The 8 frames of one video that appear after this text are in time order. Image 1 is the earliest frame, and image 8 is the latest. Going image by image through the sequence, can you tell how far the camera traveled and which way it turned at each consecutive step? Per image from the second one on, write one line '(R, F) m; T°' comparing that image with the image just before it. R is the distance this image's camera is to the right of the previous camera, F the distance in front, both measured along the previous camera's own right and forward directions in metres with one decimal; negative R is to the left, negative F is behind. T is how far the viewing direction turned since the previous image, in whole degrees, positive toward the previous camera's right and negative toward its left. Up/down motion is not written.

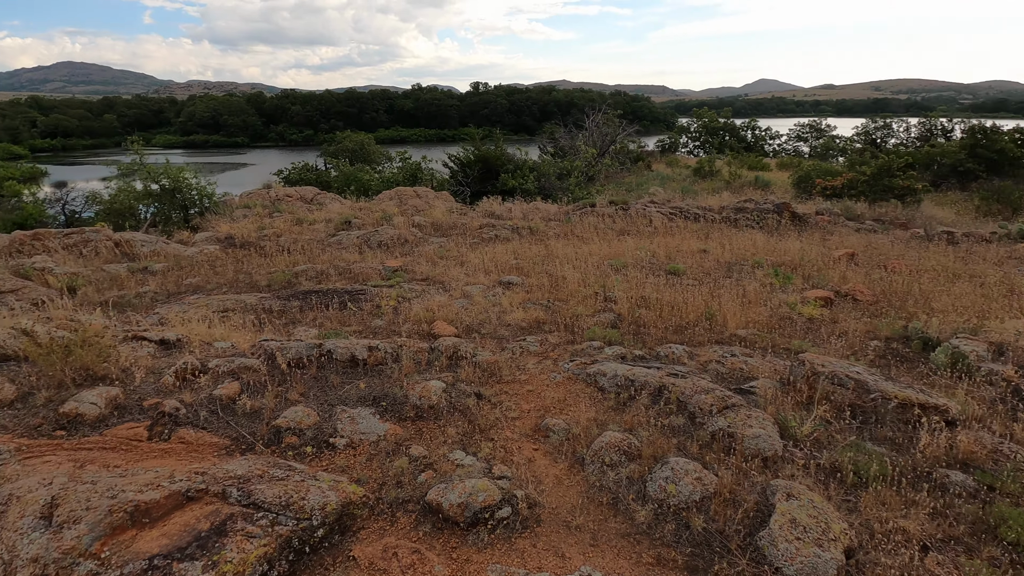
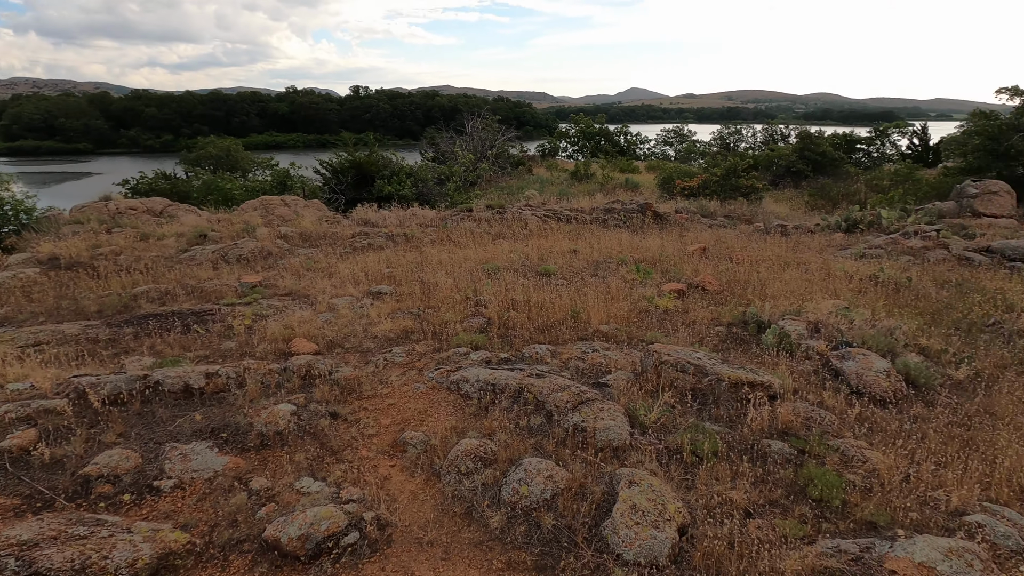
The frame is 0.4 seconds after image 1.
(+0.4, 0.0) m; +11°
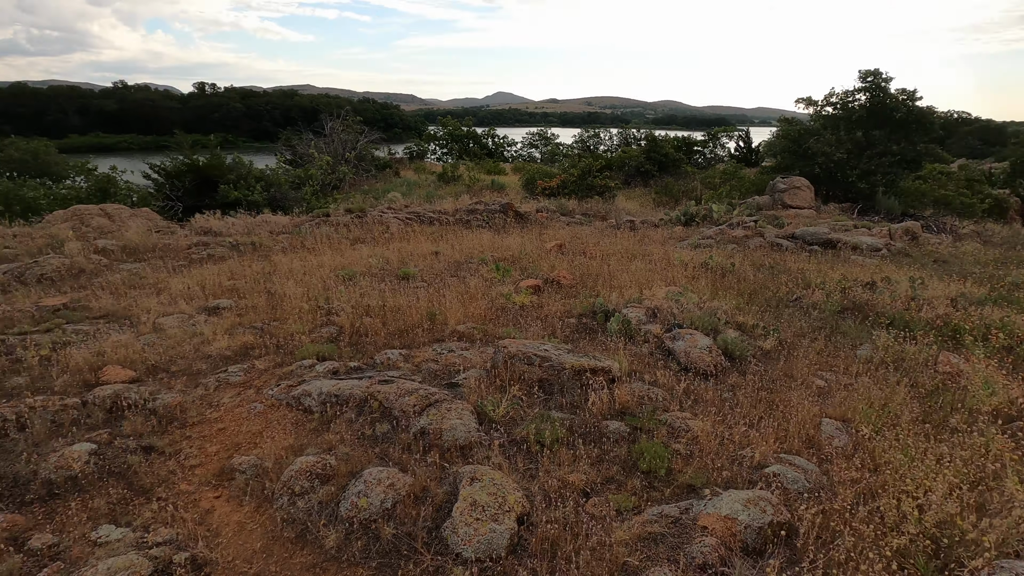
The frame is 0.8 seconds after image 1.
(+0.3, 0.0) m; +13°
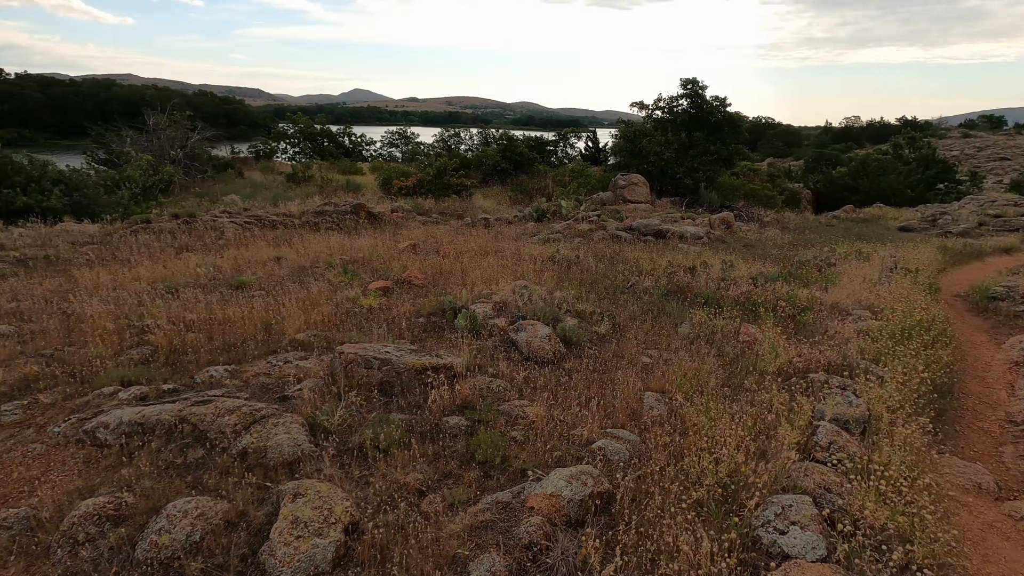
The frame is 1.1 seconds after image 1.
(+0.3, 0.0) m; +14°
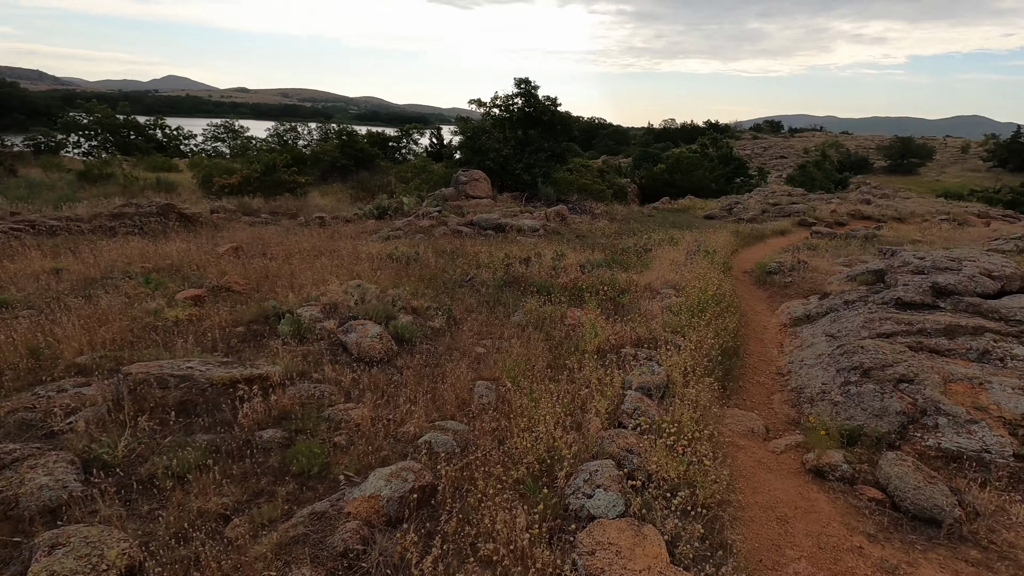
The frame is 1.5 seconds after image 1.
(+0.3, 0.0) m; +15°
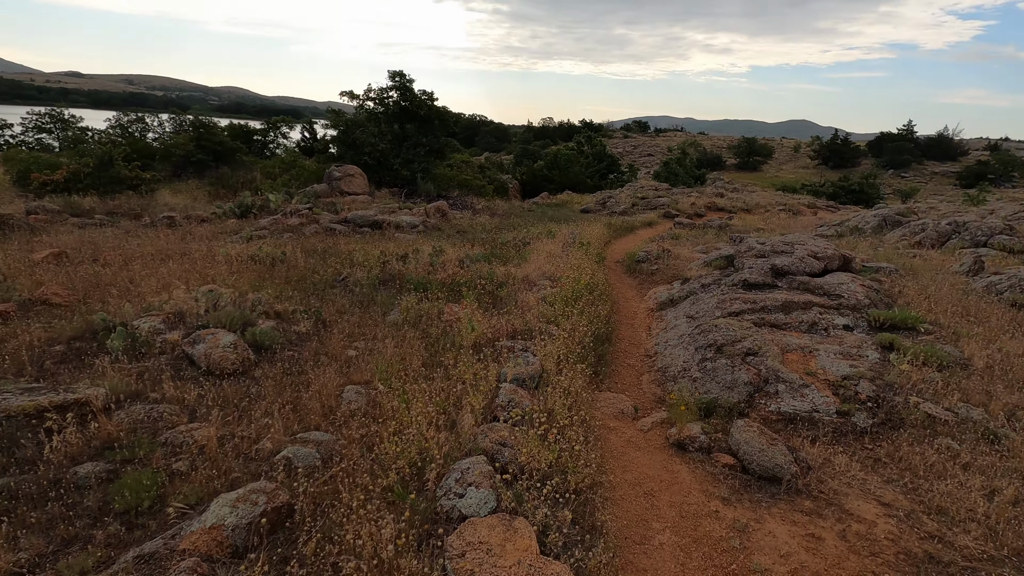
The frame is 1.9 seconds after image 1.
(+0.2, +0.1) m; +12°
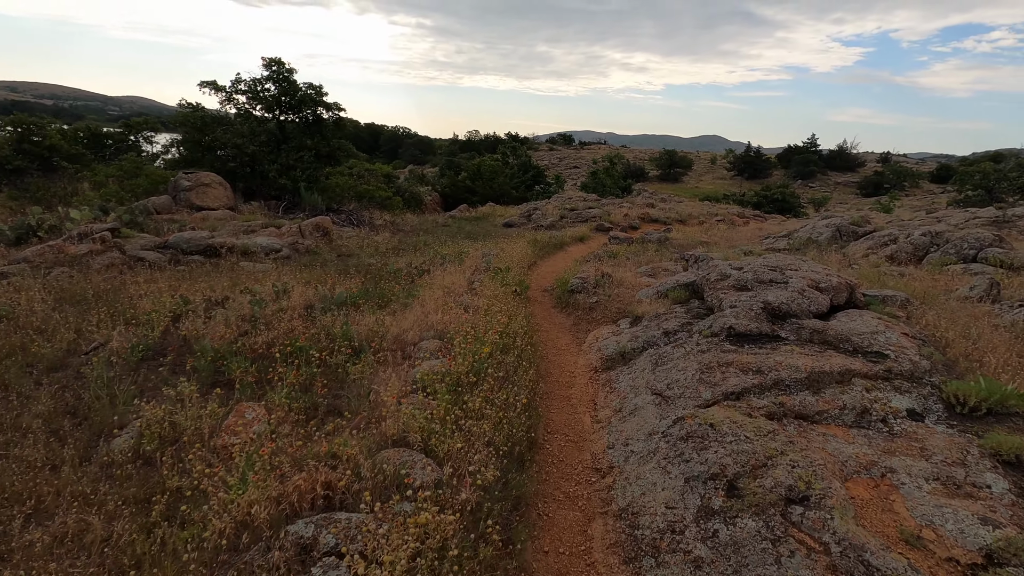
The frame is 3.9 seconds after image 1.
(+0.7, +3.4) m; +7°
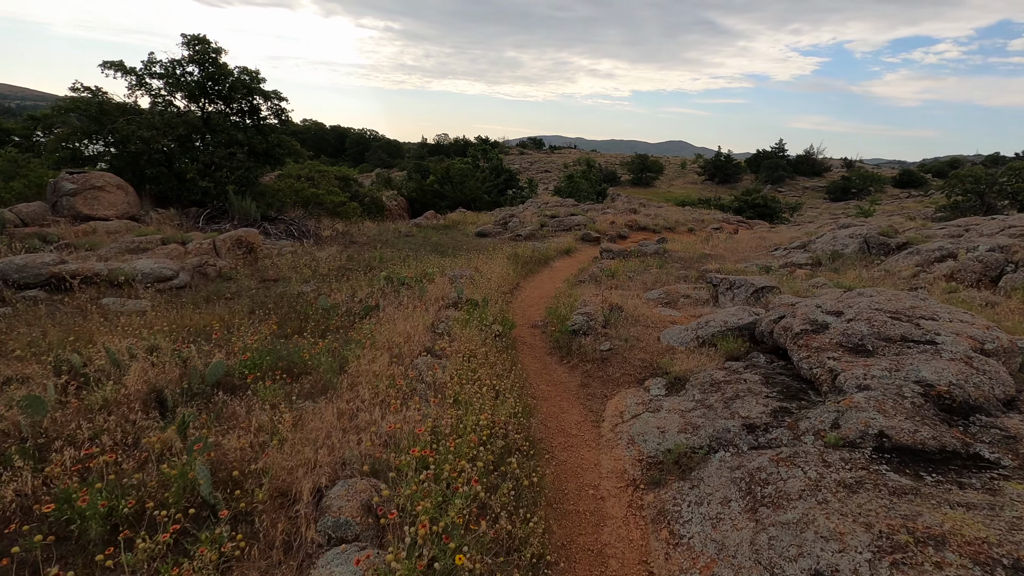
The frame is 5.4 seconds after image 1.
(-0.1, +2.8) m; +3°
